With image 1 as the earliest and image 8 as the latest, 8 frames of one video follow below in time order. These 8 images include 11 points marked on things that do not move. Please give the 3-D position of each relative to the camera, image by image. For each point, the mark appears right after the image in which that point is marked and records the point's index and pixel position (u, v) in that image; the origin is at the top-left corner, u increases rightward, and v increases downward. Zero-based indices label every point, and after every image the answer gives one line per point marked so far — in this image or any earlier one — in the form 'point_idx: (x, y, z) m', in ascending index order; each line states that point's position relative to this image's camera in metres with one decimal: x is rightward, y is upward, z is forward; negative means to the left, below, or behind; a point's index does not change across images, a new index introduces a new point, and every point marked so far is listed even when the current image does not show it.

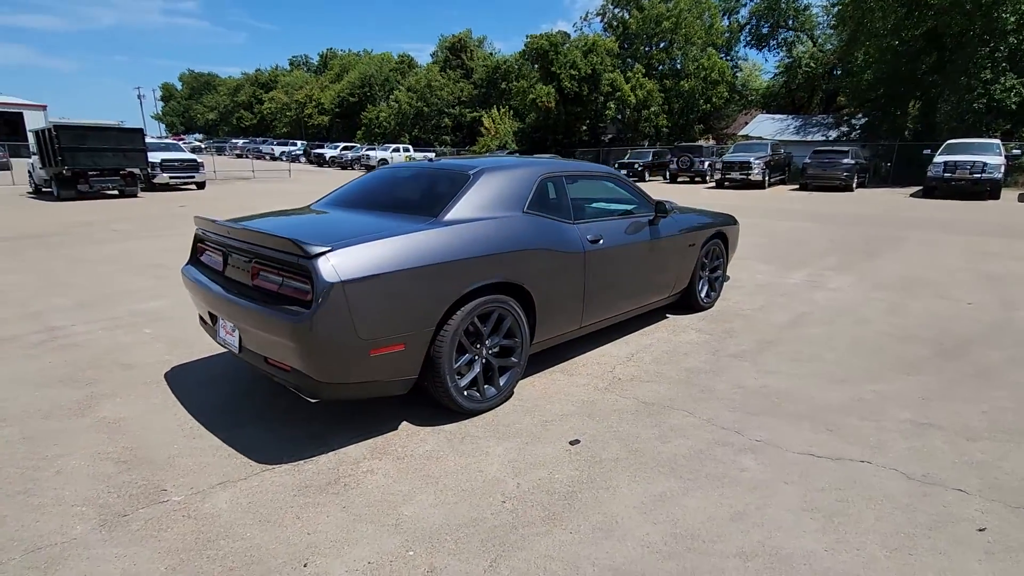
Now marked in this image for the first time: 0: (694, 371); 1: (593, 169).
0: (+1.4, -0.7, +4.2) m
1: (+0.7, +1.0, +4.6) m
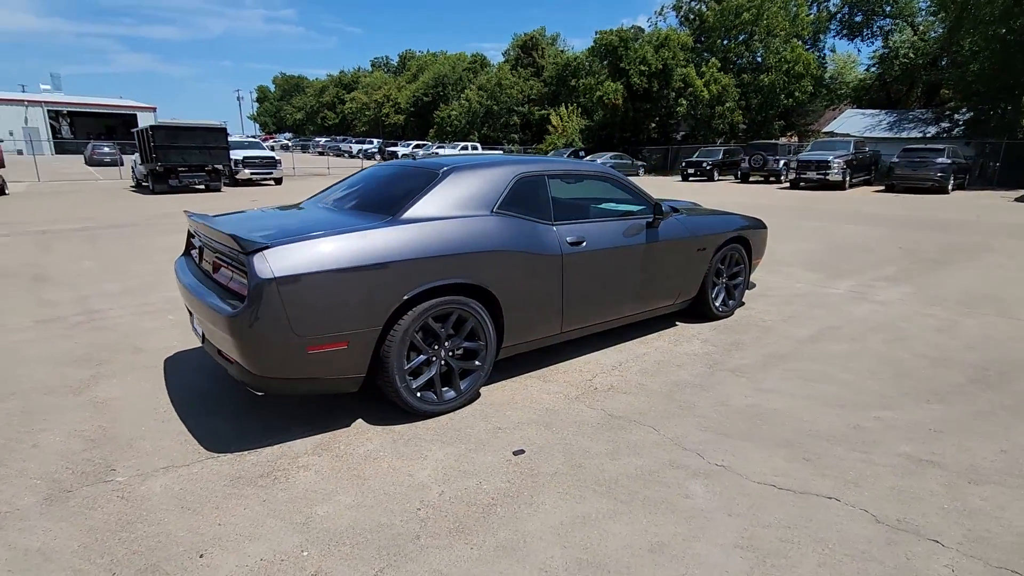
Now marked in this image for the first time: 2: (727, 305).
0: (+1.2, -0.7, +3.9) m
1: (+0.6, +1.0, +4.4) m
2: (+2.2, -0.2, +5.5) m
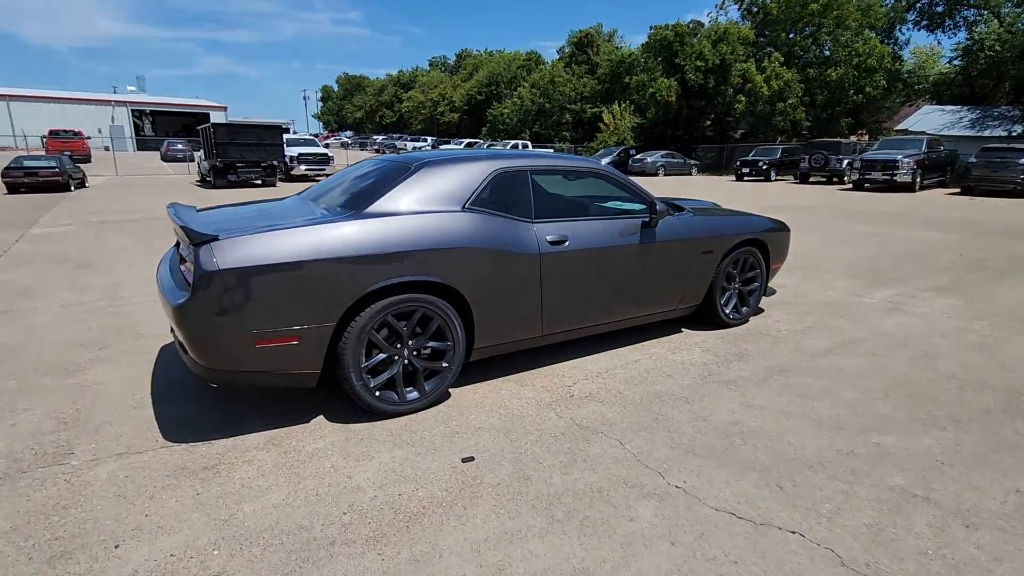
0: (+1.0, -0.7, +3.7) m
1: (+0.5, +1.0, +4.2) m
2: (+2.2, -0.2, +5.2) m
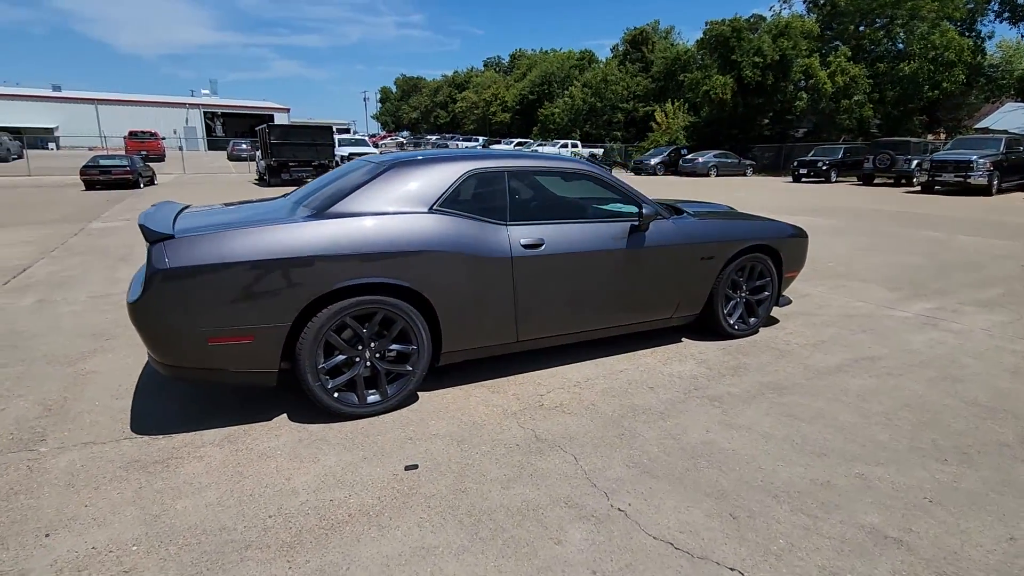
0: (+0.8, -0.8, +3.5) m
1: (+0.4, +0.9, +4.1) m
2: (+2.1, -0.3, +4.9) m
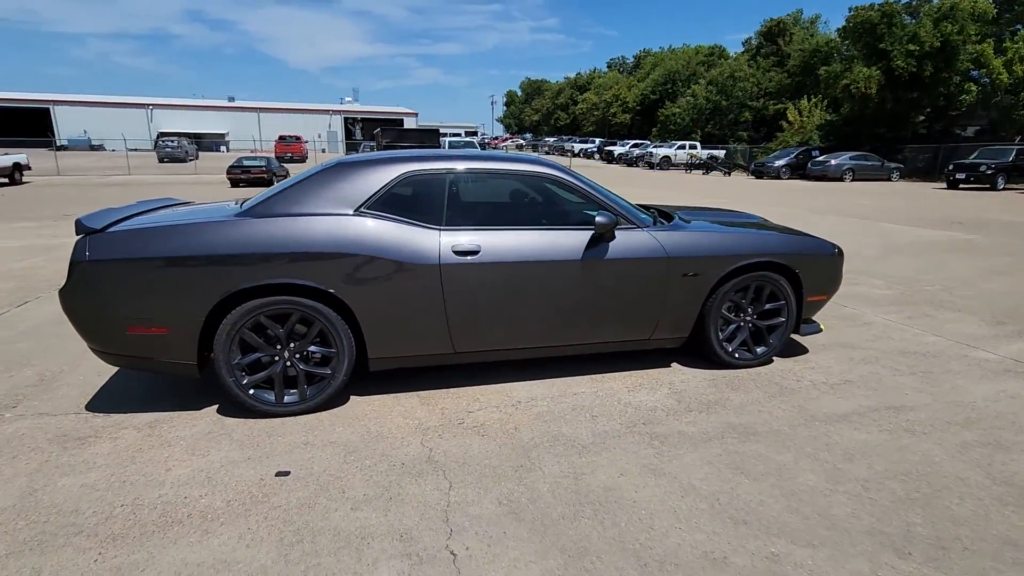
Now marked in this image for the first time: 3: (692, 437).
0: (+0.3, -0.9, +3.1) m
1: (+0.1, +0.9, +3.8) m
2: (+1.9, -0.5, +4.2) m
3: (+1.1, -0.9, +3.2) m
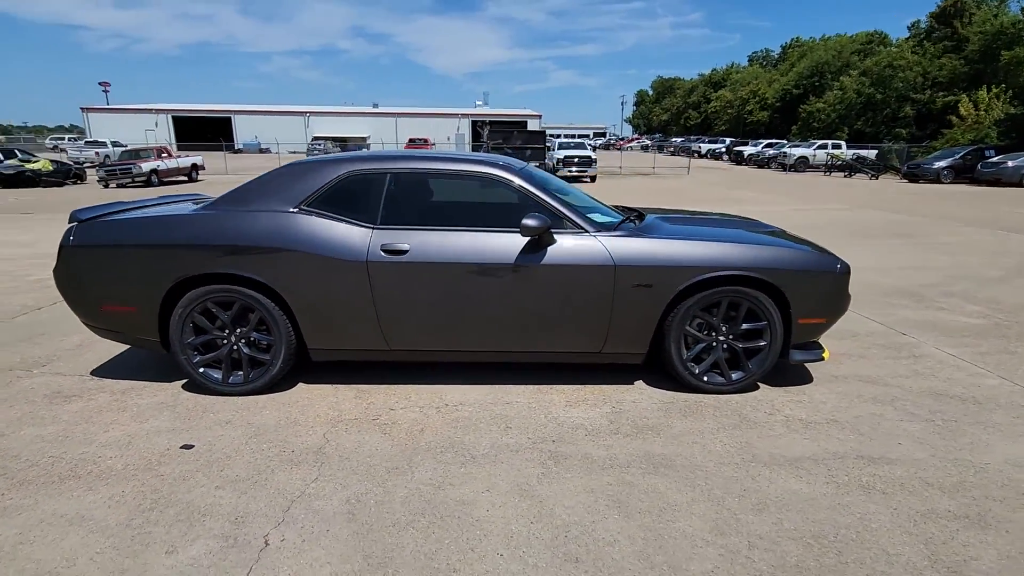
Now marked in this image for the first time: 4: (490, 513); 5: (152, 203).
0: (-0.3, -0.9, +3.1) m
1: (-0.3, +0.9, +3.7) m
2: (+1.5, -0.6, +3.7) m
3: (+0.5, -0.9, +2.9) m
4: (-0.1, -1.1, +2.5) m
5: (-2.6, +0.6, +3.9) m
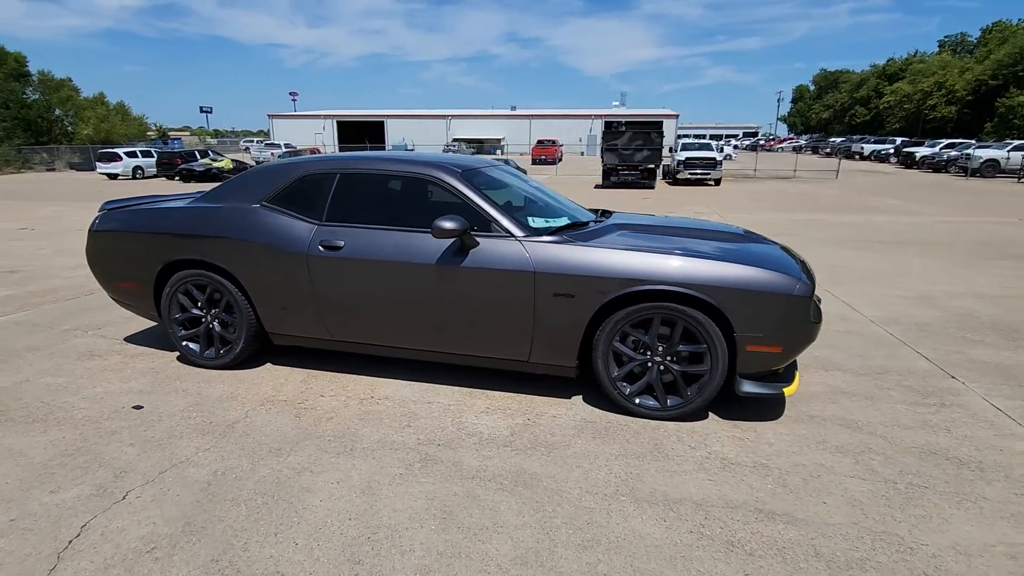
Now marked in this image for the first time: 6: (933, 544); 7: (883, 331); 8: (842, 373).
0: (-1.0, -0.9, +3.2) m
1: (-0.7, +0.9, +3.8) m
2: (+0.9, -0.7, +3.4) m
3: (-0.3, -1.0, +2.9) m
4: (-0.9, -1.0, +2.6) m
5: (-2.9, +0.8, +4.5) m
6: (+1.9, -1.1, +2.3) m
7: (+3.6, -0.4, +5.2) m
8: (+2.6, -0.7, +4.2) m
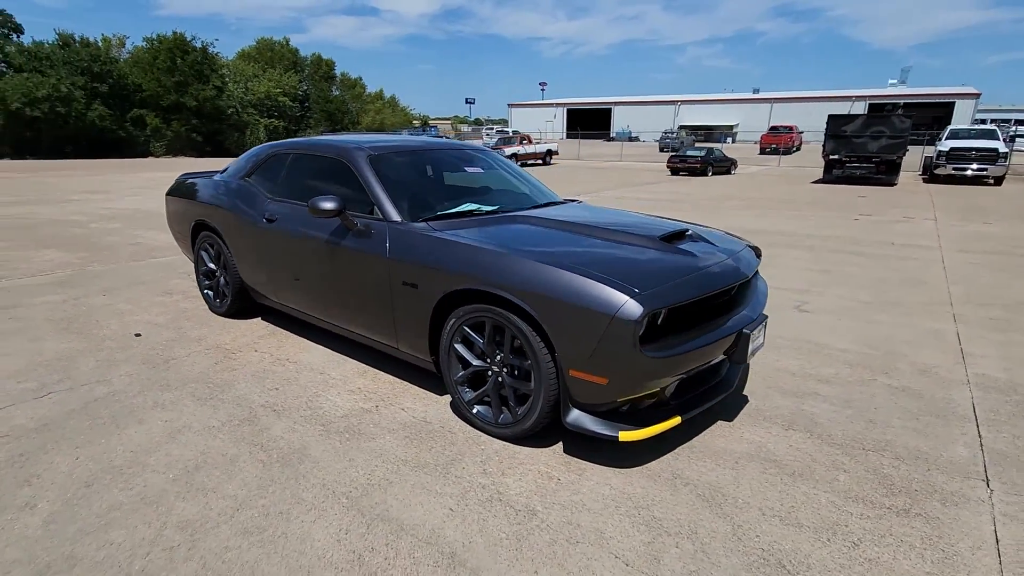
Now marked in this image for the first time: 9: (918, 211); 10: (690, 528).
0: (-1.9, -0.7, +3.6) m
1: (-1.2, +1.0, +4.0) m
2: (-0.1, -0.7, +3.0) m
3: (-1.4, -0.8, +3.0) m
4: (-2.1, -0.8, +3.0) m
5: (-3.0, +1.2, +5.5) m
6: (+0.3, -1.2, +1.7) m
7: (+3.1, -0.7, +3.6) m
8: (+1.7, -0.8, +3.1) m
9: (+10.3, +2.0, +13.7) m
10: (+0.8, -1.1, +2.3) m
